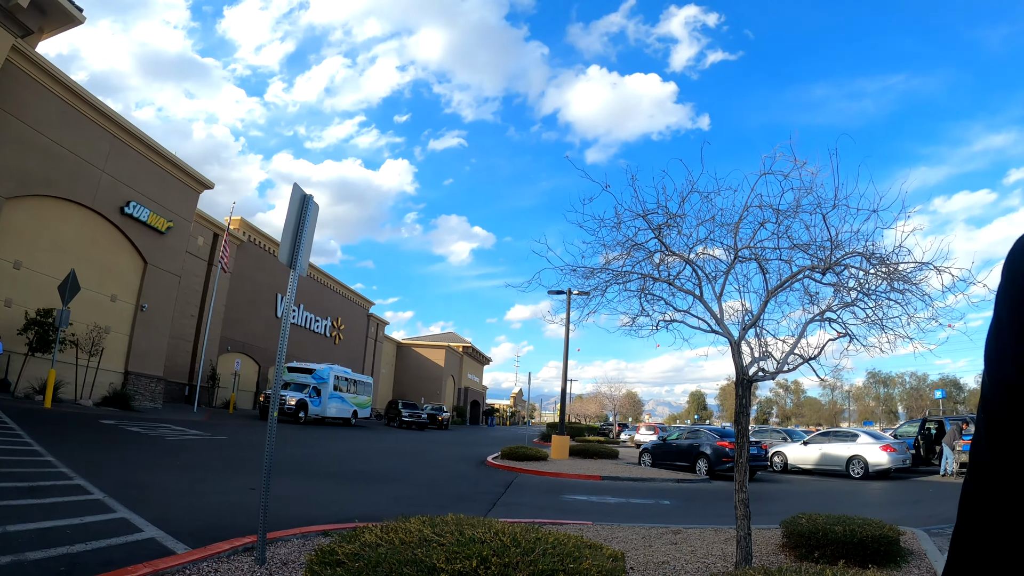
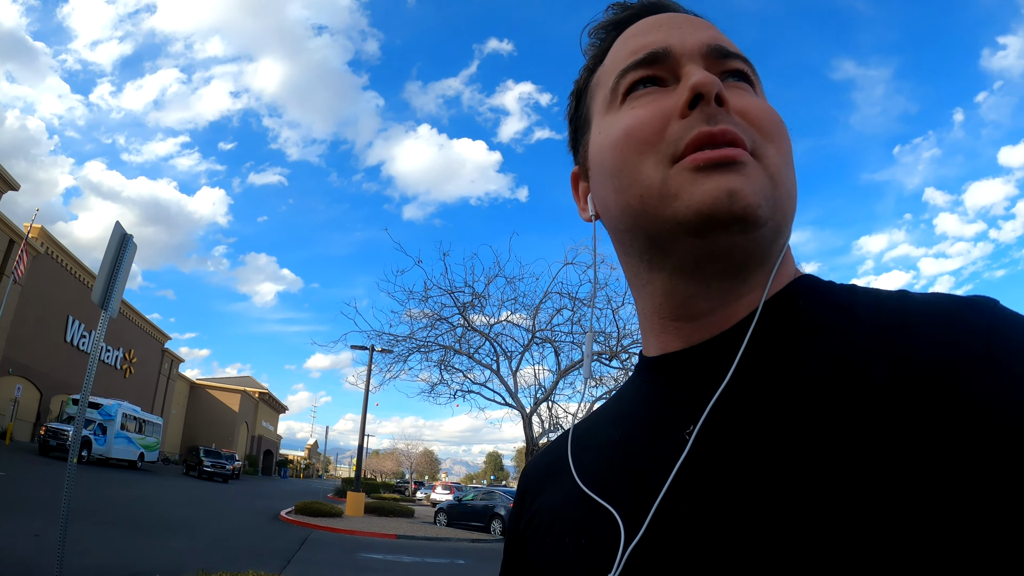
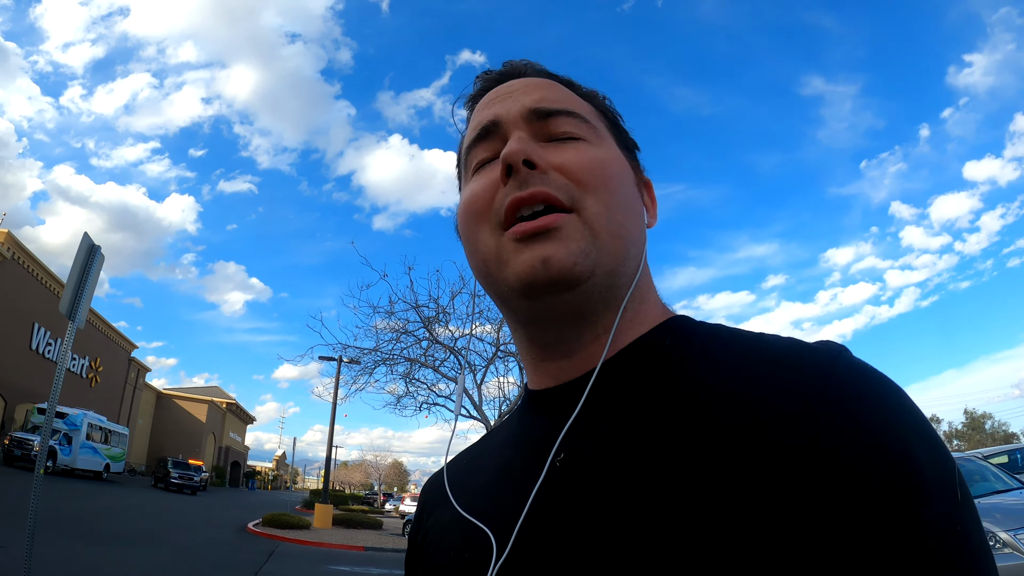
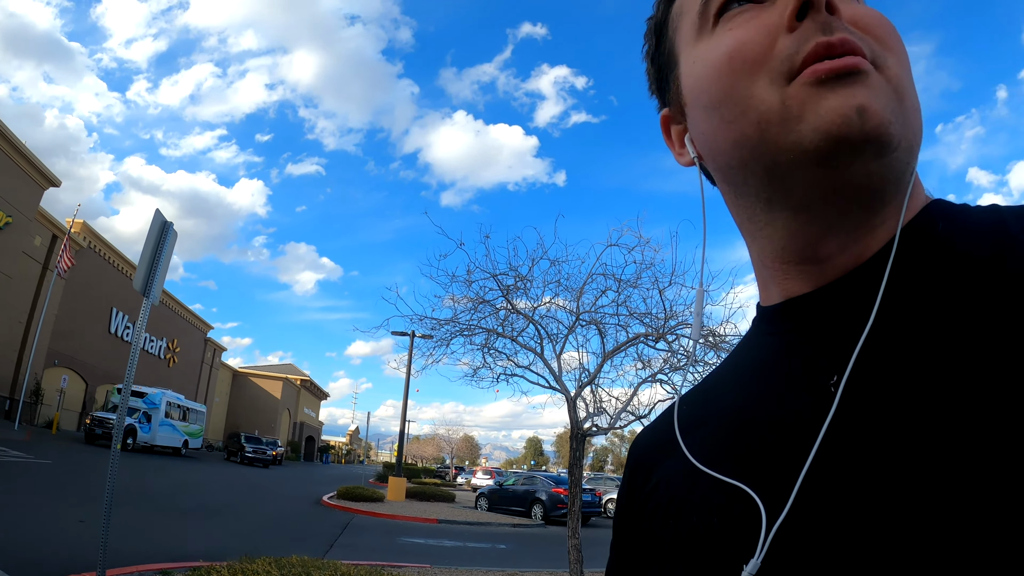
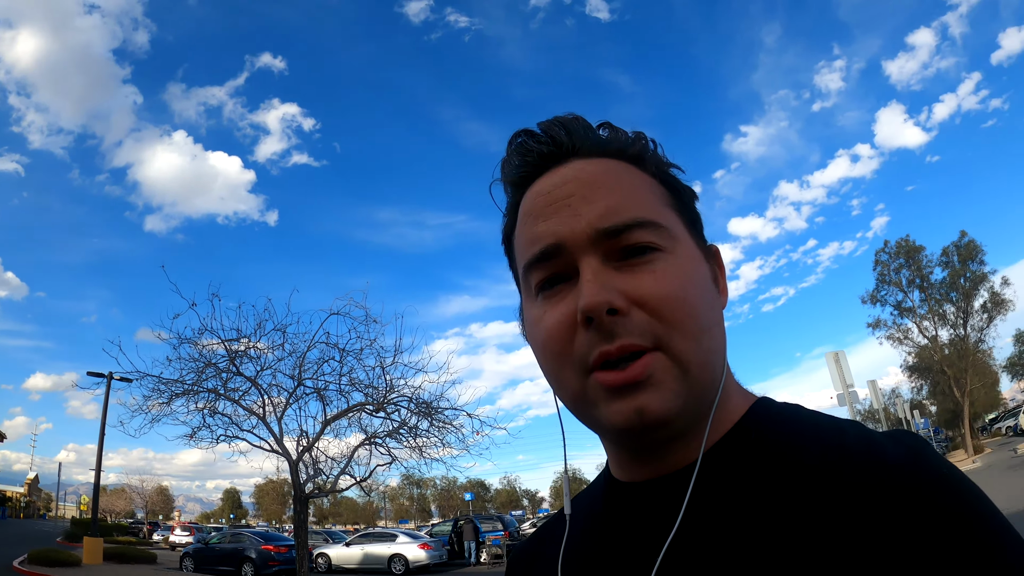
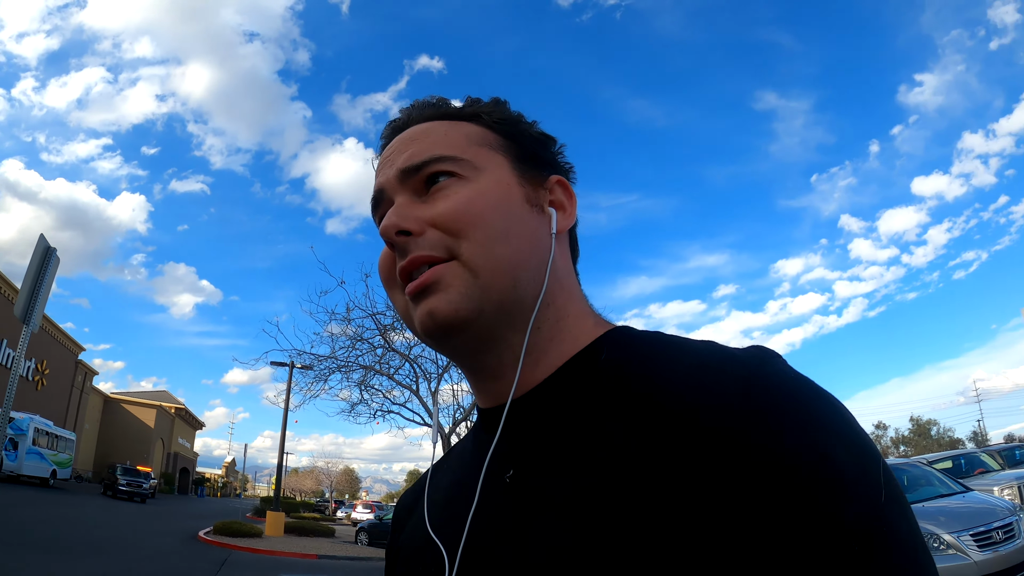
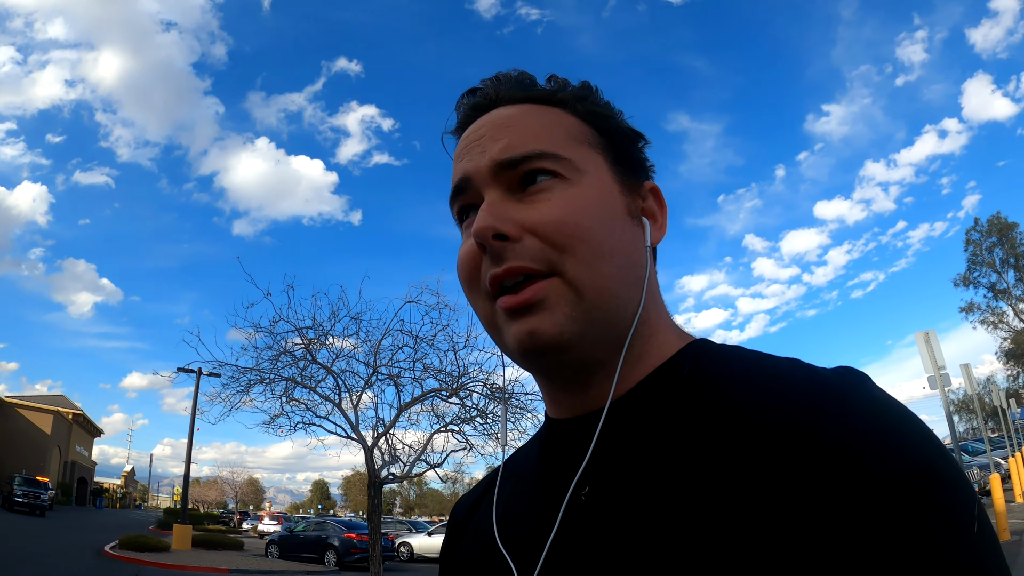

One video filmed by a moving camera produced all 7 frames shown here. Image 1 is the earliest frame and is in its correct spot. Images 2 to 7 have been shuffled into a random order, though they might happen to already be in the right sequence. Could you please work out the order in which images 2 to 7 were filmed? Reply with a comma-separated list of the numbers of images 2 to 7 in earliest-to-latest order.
4, 2, 3, 6, 7, 5
